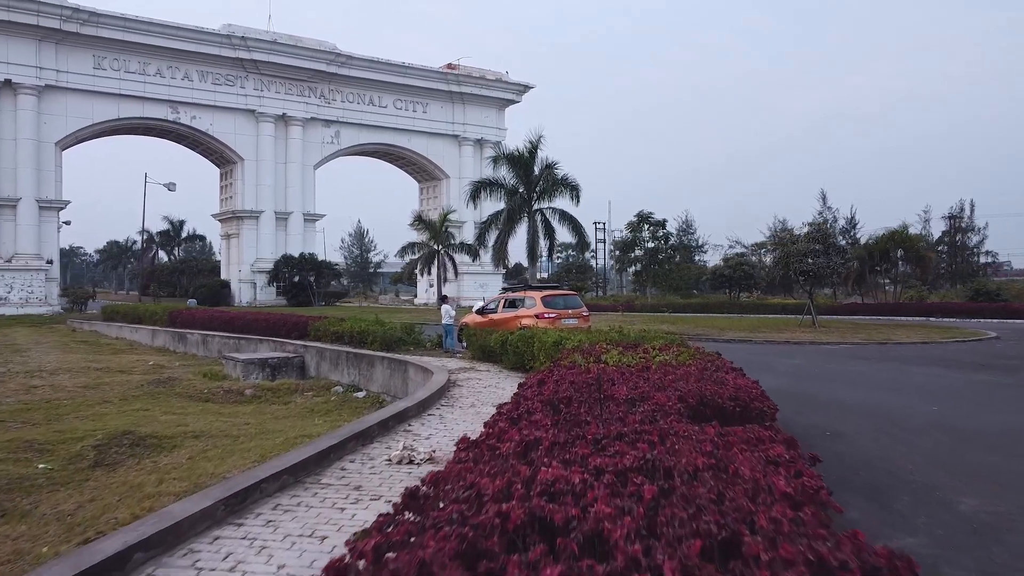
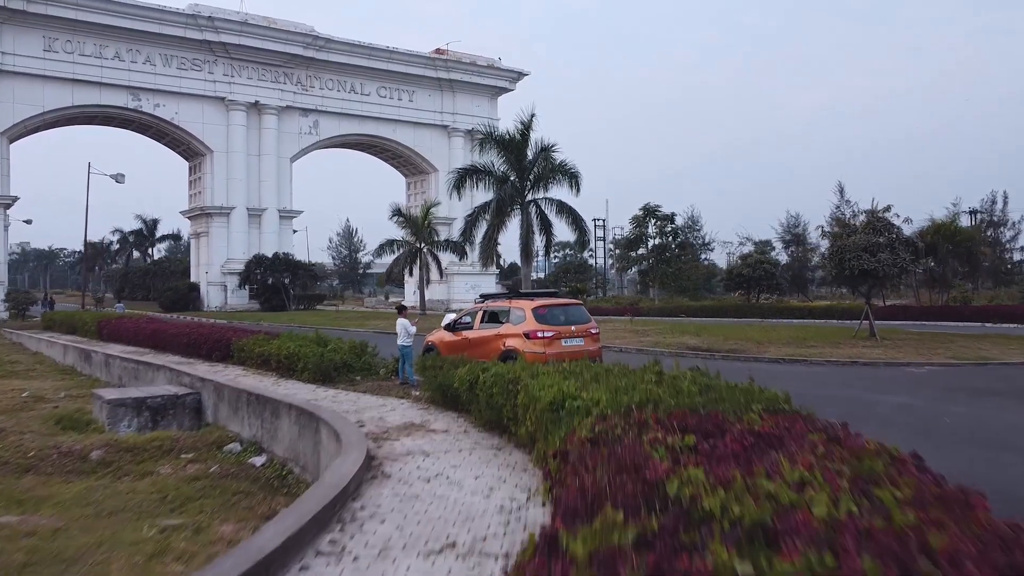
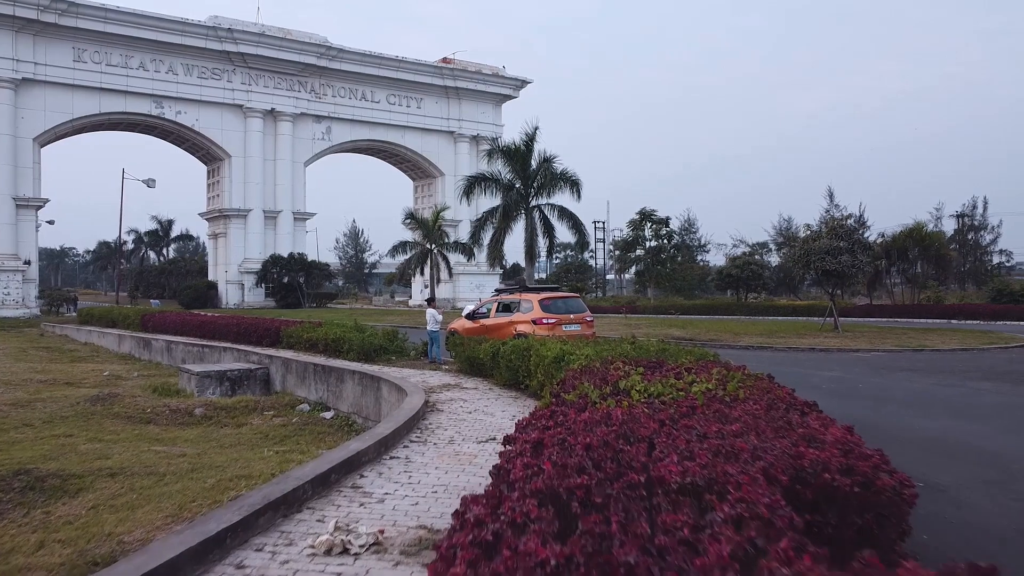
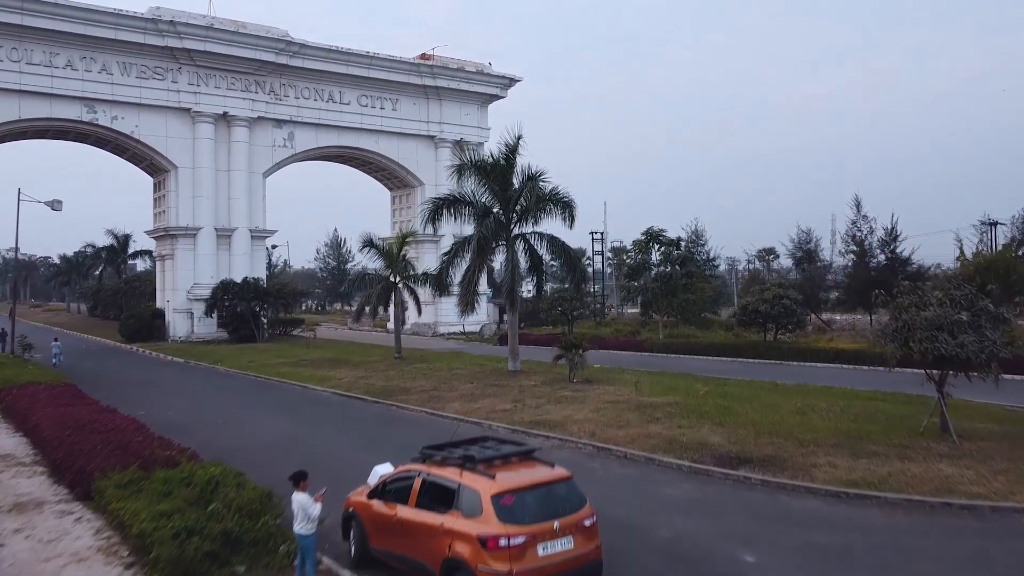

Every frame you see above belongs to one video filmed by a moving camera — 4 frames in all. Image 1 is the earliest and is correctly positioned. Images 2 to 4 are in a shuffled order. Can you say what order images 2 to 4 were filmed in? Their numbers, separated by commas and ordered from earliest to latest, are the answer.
3, 2, 4
